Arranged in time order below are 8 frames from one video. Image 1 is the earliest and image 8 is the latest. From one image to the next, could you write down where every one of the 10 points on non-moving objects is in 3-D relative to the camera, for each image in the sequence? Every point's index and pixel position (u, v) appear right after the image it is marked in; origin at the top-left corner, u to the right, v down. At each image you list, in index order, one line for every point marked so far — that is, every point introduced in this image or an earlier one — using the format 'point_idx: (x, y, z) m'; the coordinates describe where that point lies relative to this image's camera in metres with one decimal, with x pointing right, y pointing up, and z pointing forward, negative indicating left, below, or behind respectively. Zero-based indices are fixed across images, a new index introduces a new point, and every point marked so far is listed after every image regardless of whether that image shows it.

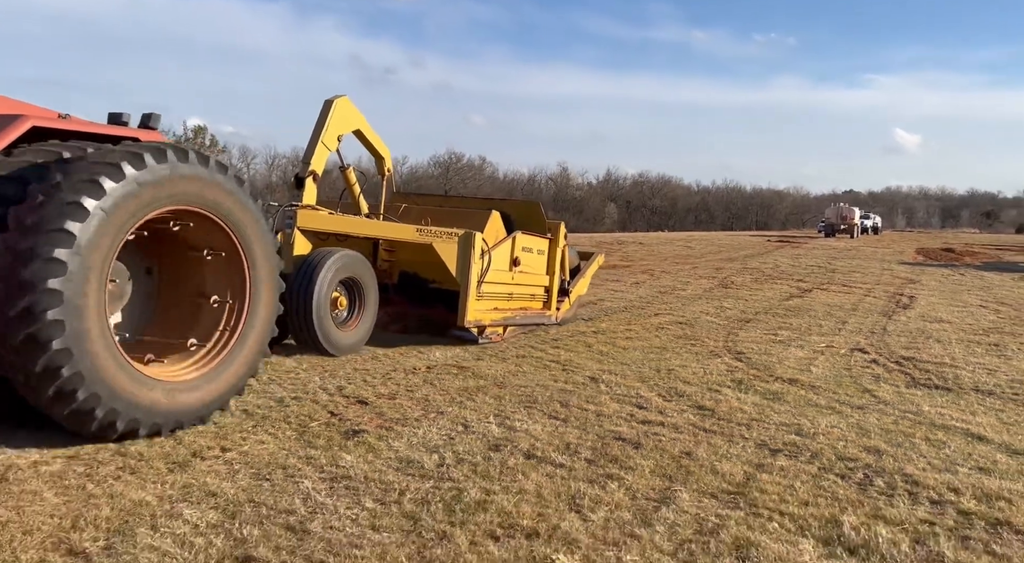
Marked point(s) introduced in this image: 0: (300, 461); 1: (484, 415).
0: (-1.1, -0.9, +4.5) m
1: (-0.2, -0.9, +5.9) m
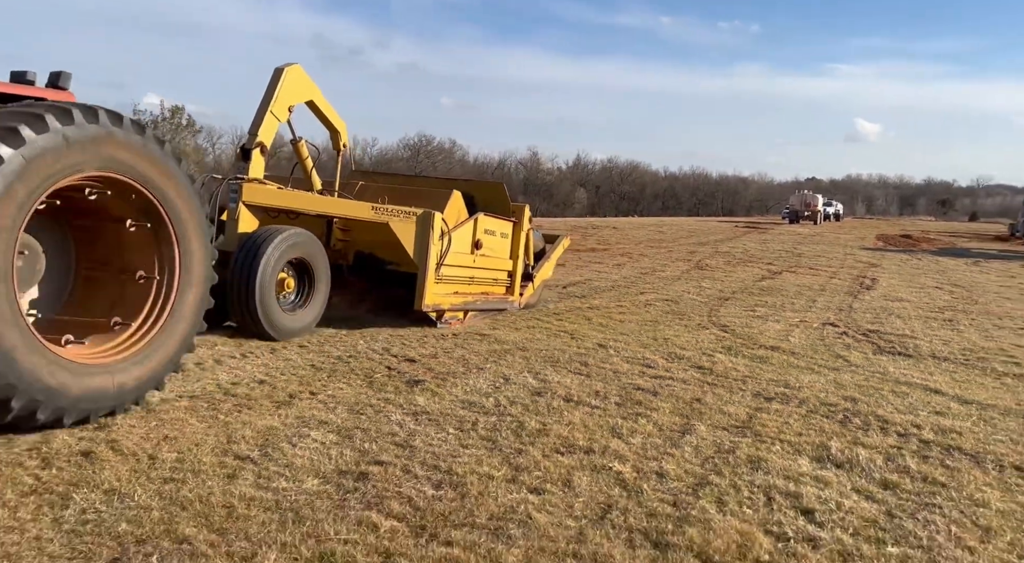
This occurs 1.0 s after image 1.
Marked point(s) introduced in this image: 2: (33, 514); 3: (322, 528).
0: (-0.8, -0.8, +5.4) m
1: (+0.1, -0.7, +6.9) m
2: (-1.8, -0.8, +3.2) m
3: (-0.7, -0.9, +3.2) m
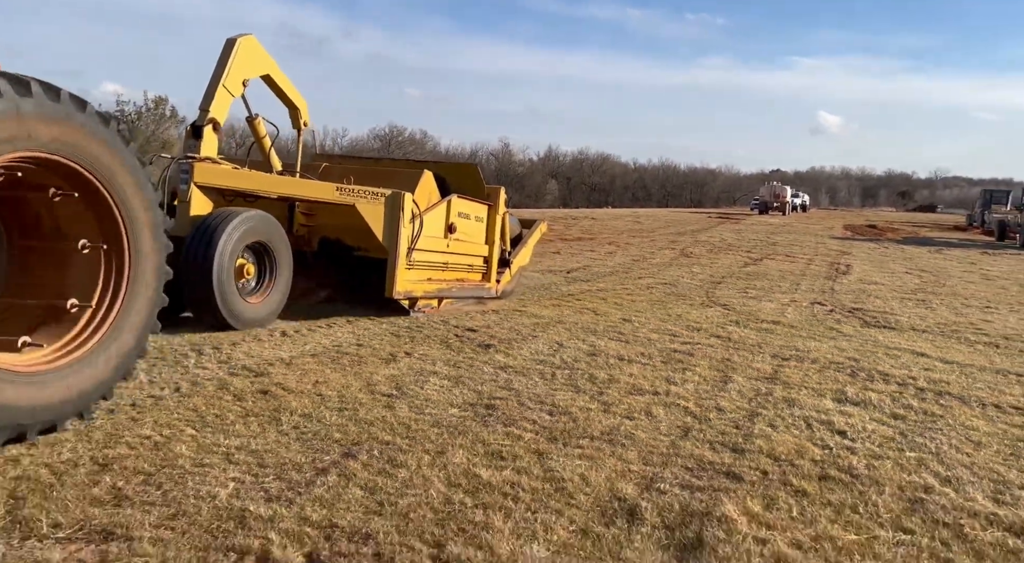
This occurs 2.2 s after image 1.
0: (-0.3, -0.6, +6.4) m
1: (+0.5, -0.5, +7.9) m
2: (-1.2, -0.7, +4.2) m
3: (-0.1, -0.7, +4.2) m
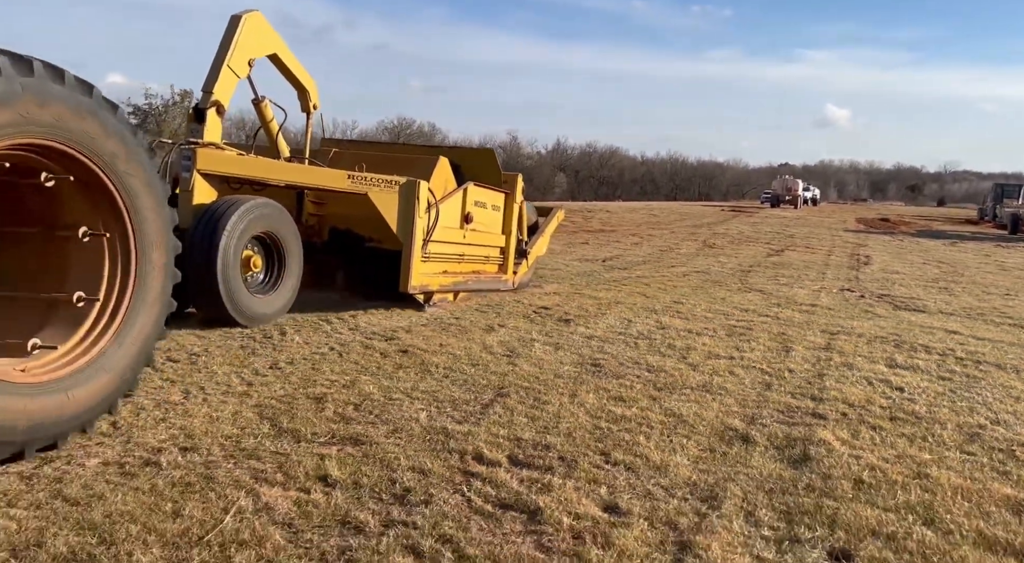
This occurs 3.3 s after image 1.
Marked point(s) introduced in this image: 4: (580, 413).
0: (+0.3, -0.4, +7.2) m
1: (+1.2, -0.3, +8.7) m
2: (-0.5, -0.5, +5.0) m
3: (+0.5, -0.6, +5.0) m
4: (+0.3, -0.6, +4.3) m
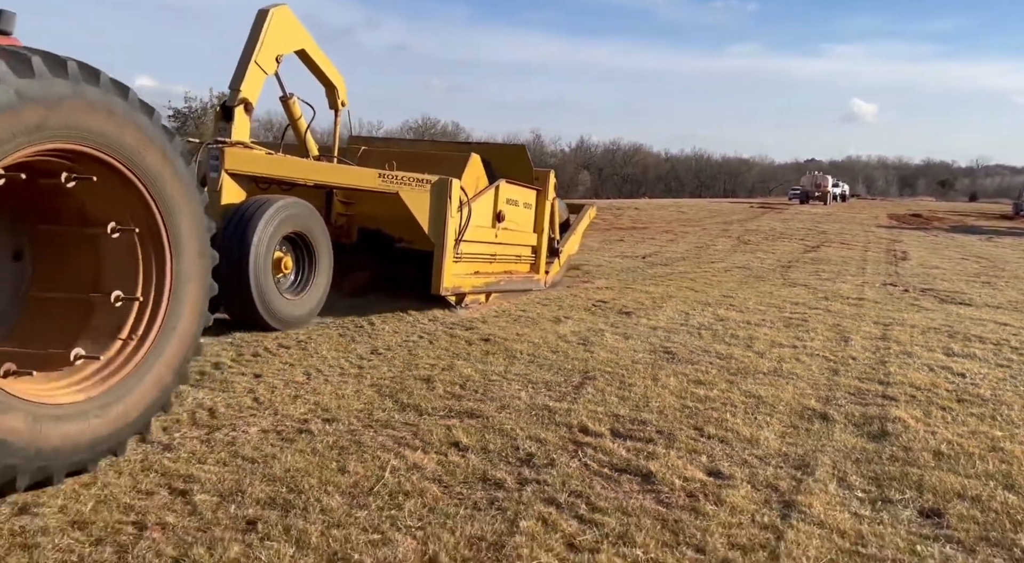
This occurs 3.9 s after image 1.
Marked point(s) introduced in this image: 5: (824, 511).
0: (+0.9, -0.3, +7.5) m
1: (+1.8, -0.3, +9.0) m
2: (0.0, -0.5, +5.3) m
3: (+1.0, -0.5, +5.3) m
4: (+0.8, -0.6, +4.6) m
5: (+1.1, -0.8, +3.0) m
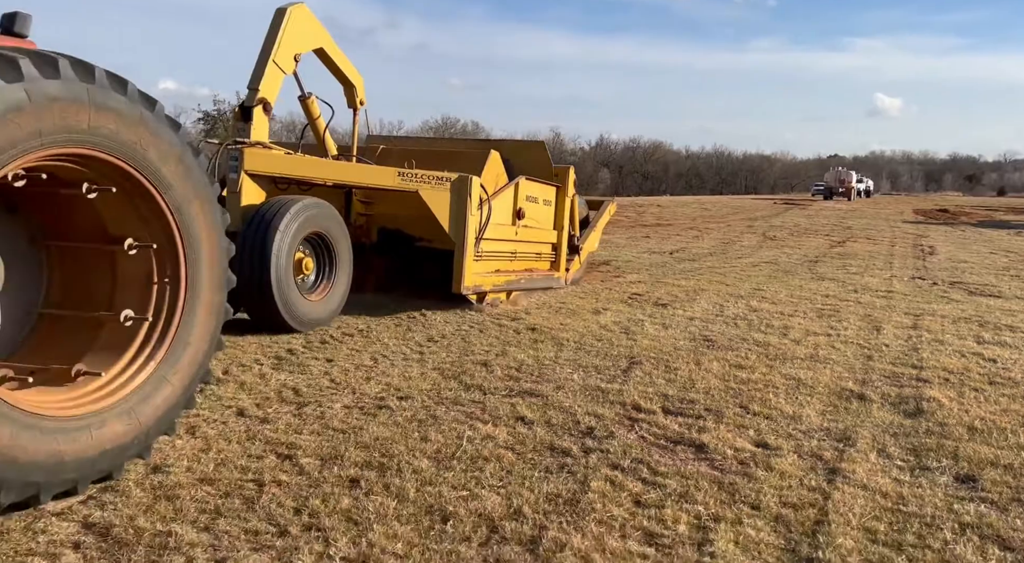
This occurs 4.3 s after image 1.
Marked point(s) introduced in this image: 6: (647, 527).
0: (+1.3, -0.3, +7.8) m
1: (+2.2, -0.2, +9.2) m
2: (+0.3, -0.4, +5.6) m
3: (+1.3, -0.5, +5.6) m
4: (+1.1, -0.5, +4.9) m
5: (+1.3, -0.7, +3.3) m
6: (+0.4, -0.7, +2.6) m
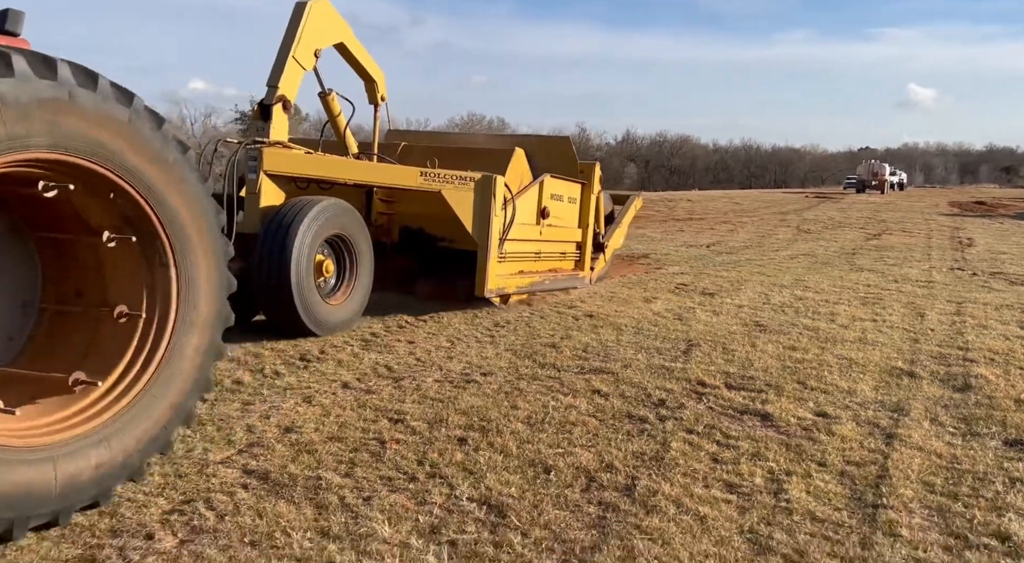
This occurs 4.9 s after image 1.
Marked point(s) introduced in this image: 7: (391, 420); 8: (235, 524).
0: (+1.8, -0.2, +8.1) m
1: (+2.7, -0.1, +9.5) m
2: (+0.7, -0.3, +5.9) m
3: (+1.7, -0.4, +5.9) m
4: (+1.5, -0.4, +5.2) m
5: (+1.7, -0.6, +3.6) m
6: (+0.7, -0.7, +3.0) m
7: (-0.5, -0.5, +3.4) m
8: (-0.7, -0.6, +2.3) m
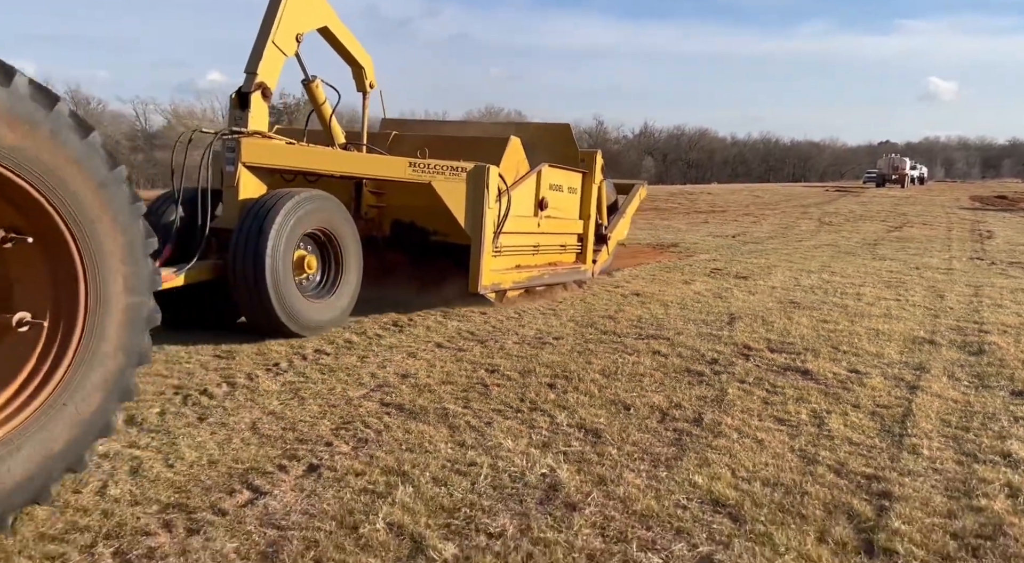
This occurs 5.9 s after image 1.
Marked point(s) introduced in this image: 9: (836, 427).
0: (+2.2, 0.0, +8.6) m
1: (+3.2, +0.1, +10.0) m
2: (+1.1, -0.2, +6.5) m
3: (+2.1, -0.2, +6.5) m
4: (+1.9, -0.3, +5.7) m
5: (+2.0, -0.5, +4.2) m
6: (+1.1, -0.5, +3.6) m
7: (-0.1, -0.4, +4.0) m
8: (-0.4, -0.5, +3.0) m
9: (+1.2, -0.6, +3.4) m
